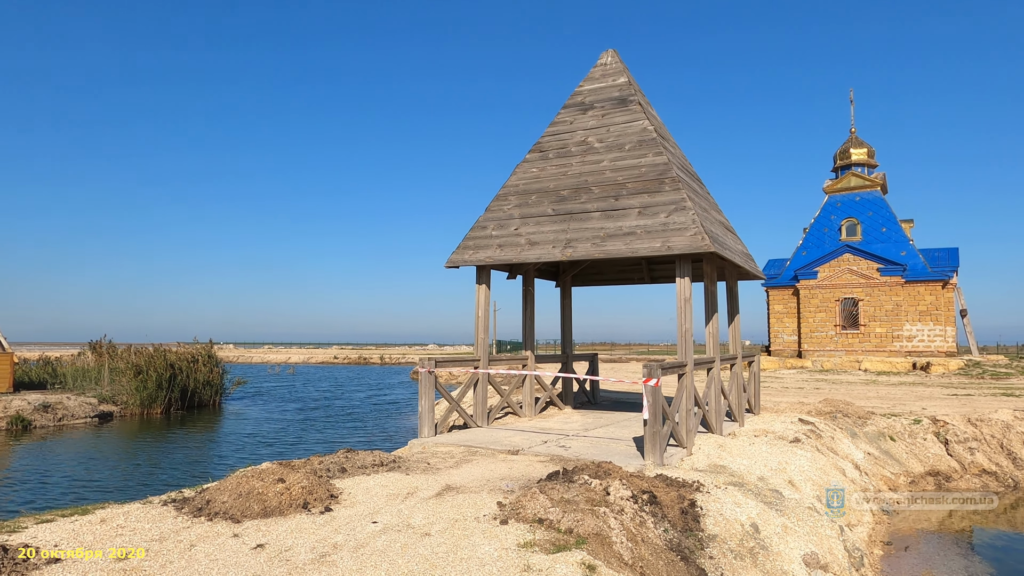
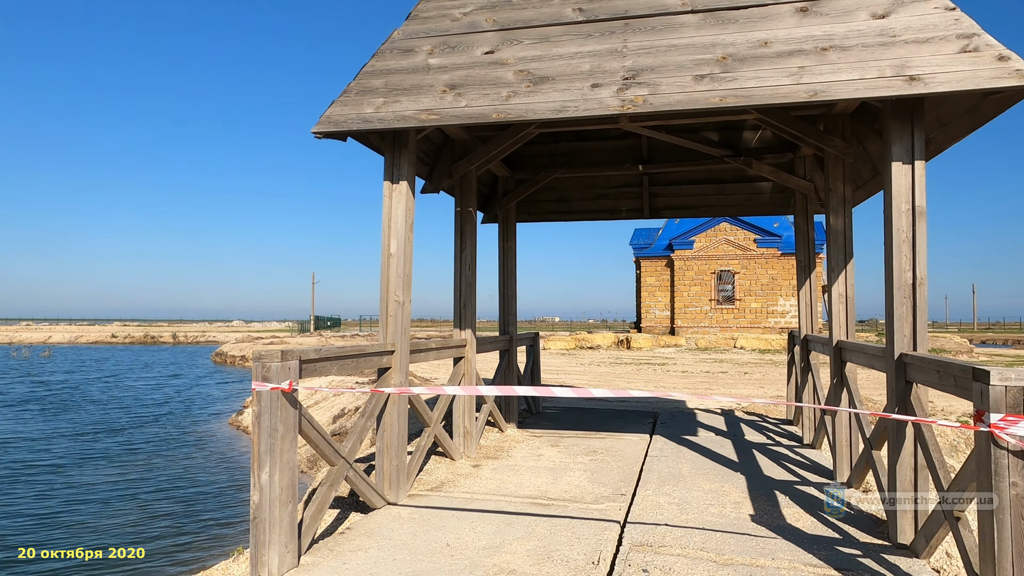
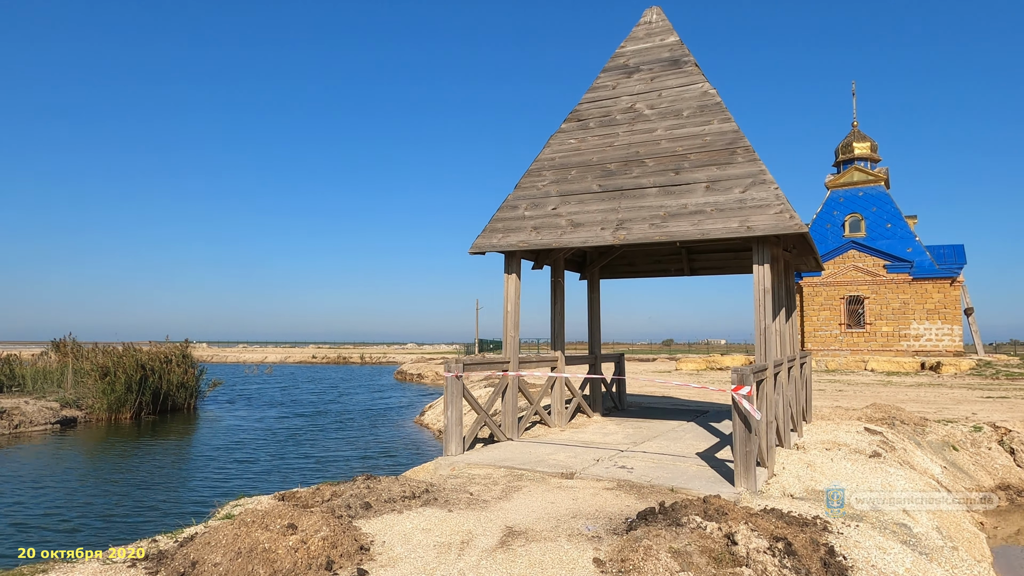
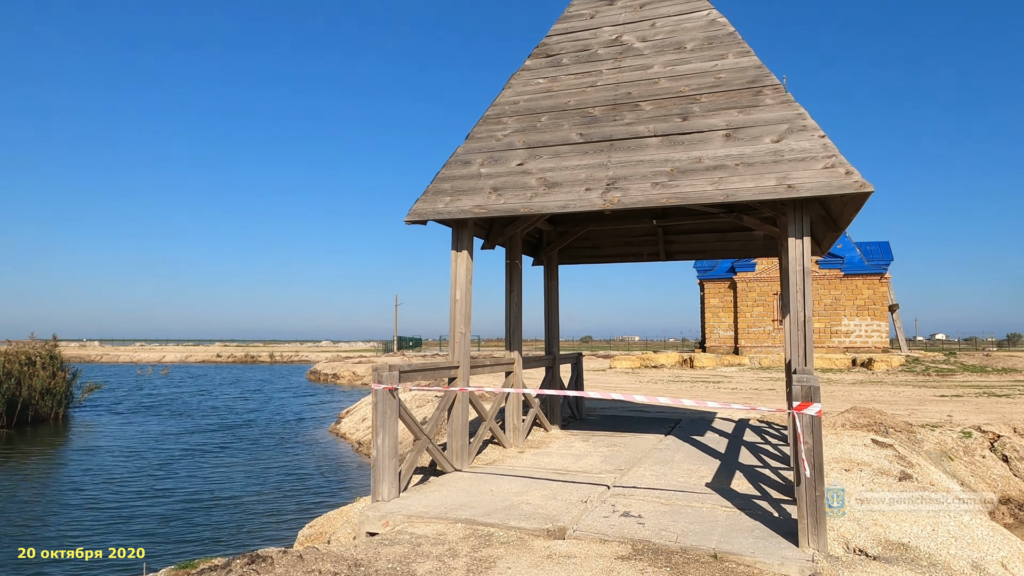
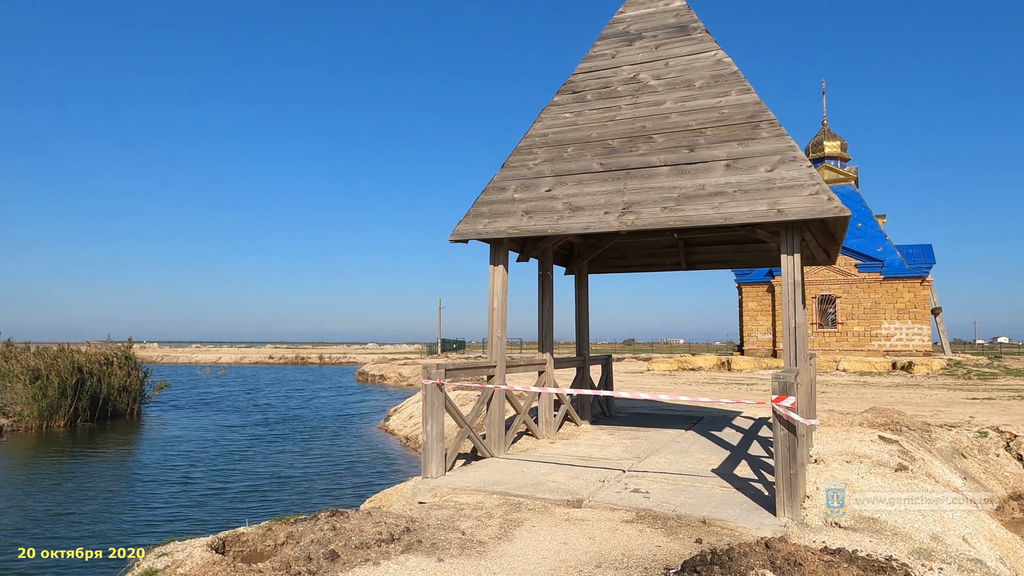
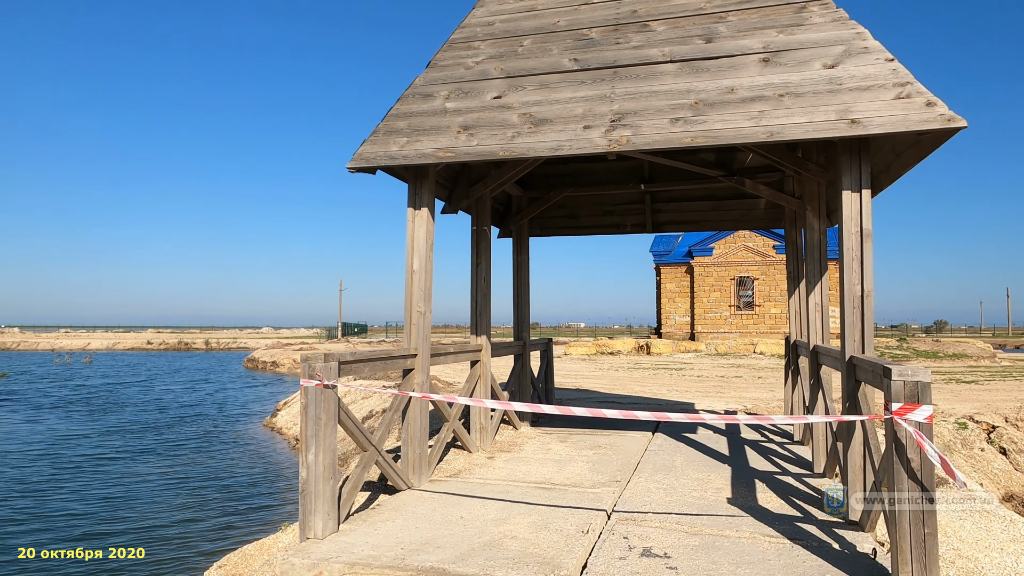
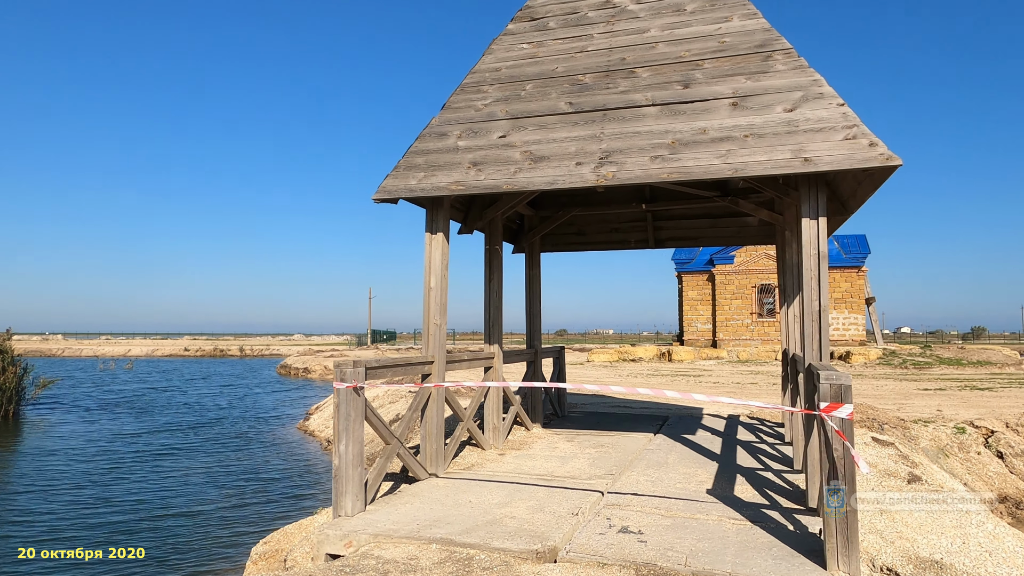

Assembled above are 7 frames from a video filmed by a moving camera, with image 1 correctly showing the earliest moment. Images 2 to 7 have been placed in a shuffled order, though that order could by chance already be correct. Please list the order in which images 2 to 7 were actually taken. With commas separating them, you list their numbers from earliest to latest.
3, 5, 4, 7, 6, 2
